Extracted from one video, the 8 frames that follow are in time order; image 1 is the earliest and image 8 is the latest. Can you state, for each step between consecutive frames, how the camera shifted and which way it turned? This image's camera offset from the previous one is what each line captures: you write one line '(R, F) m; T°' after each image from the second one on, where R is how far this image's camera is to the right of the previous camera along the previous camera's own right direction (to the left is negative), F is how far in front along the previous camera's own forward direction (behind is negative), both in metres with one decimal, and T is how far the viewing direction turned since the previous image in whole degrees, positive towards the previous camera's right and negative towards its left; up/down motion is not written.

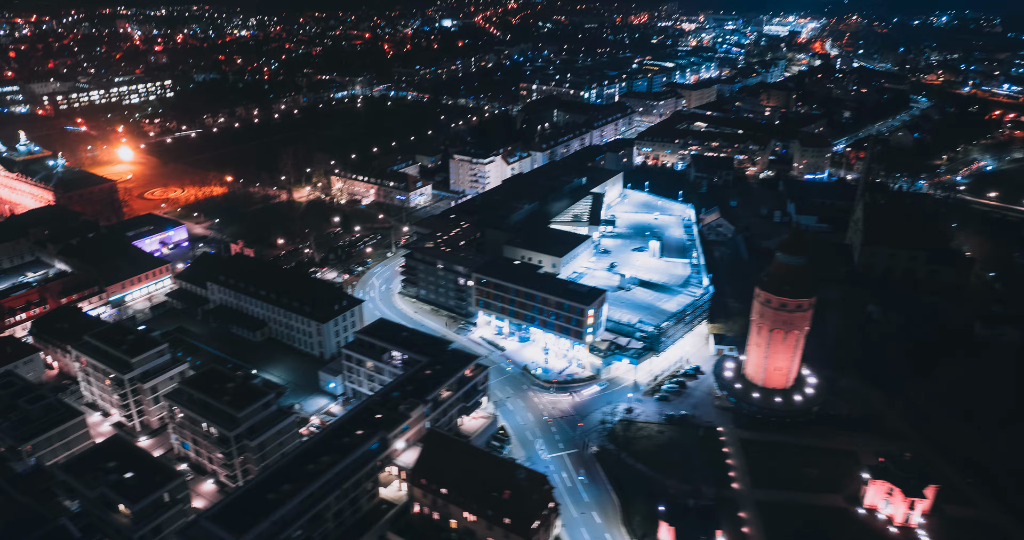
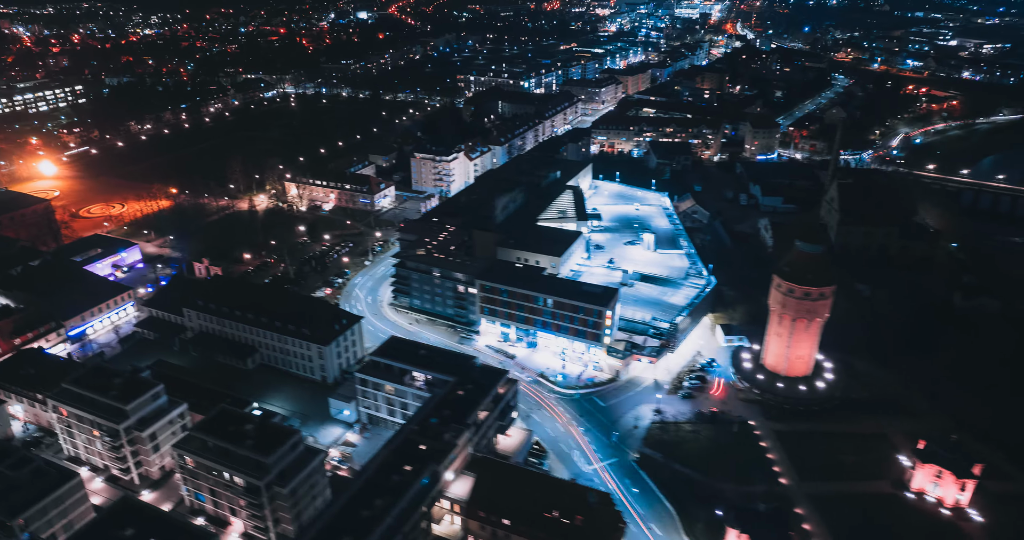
(-4.3, +1.7) m; +7°
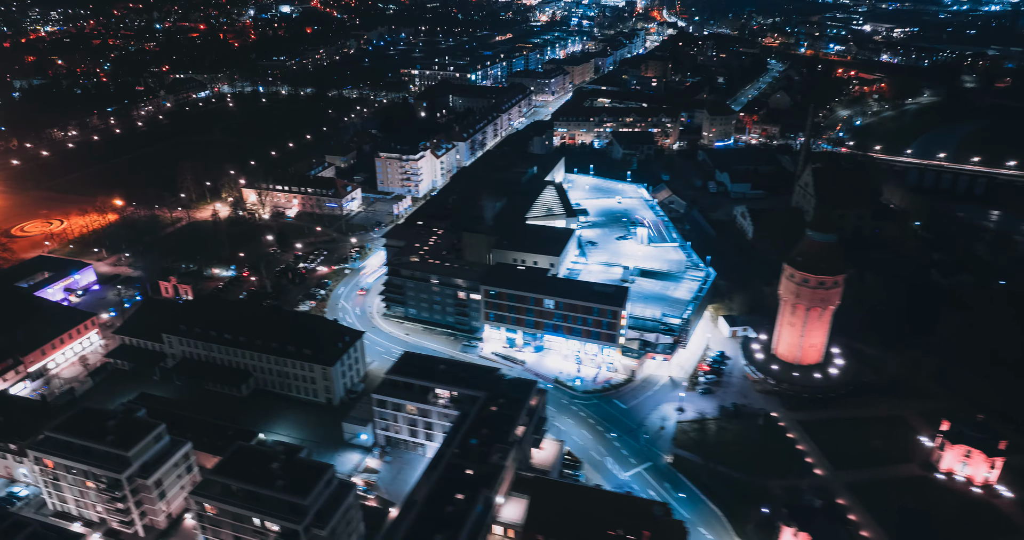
(-3.6, +1.4) m; +6°
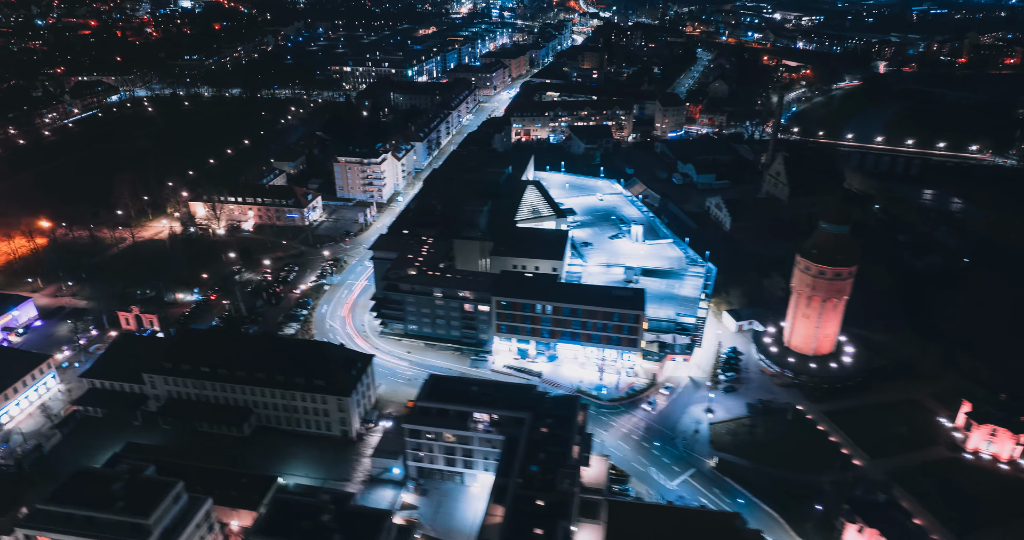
(-4.3, +1.8) m; +7°
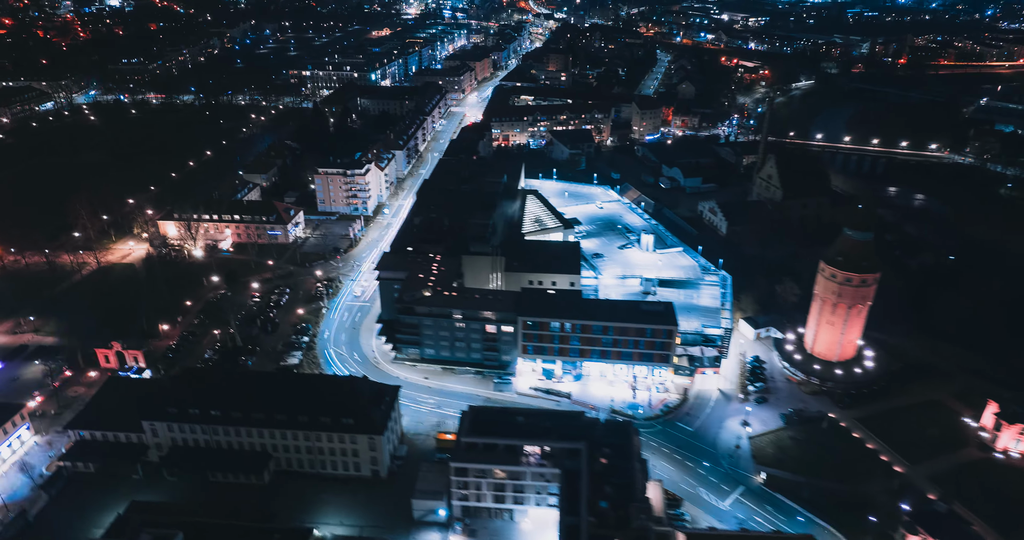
(-3.5, +1.5) m; +5°
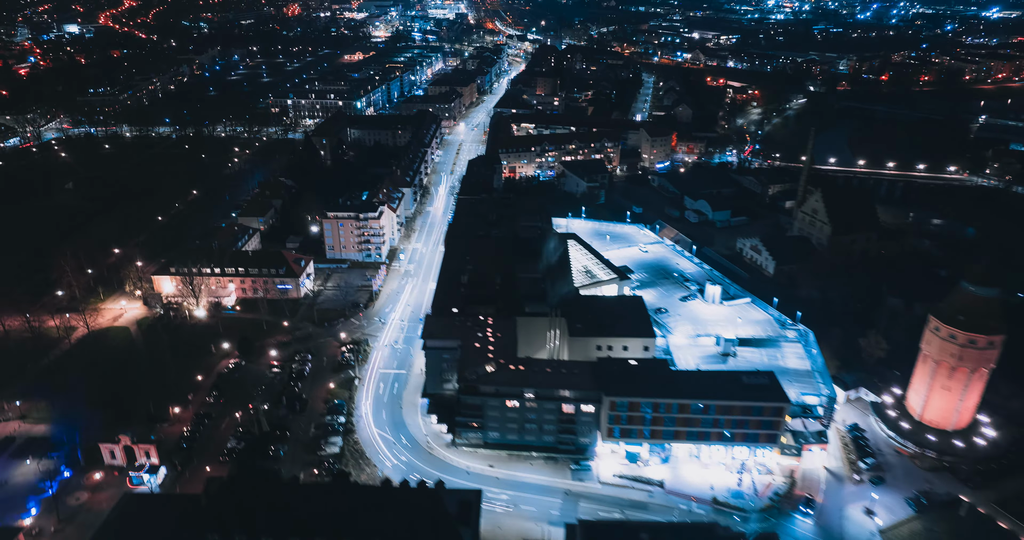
(-4.7, +4.2) m; +3°
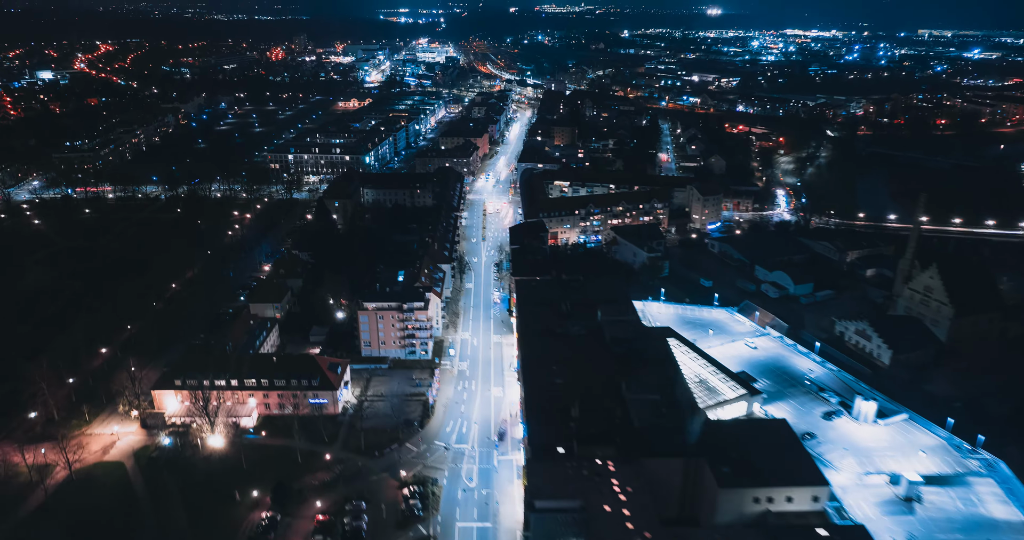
(-5.2, +6.9) m; +2°
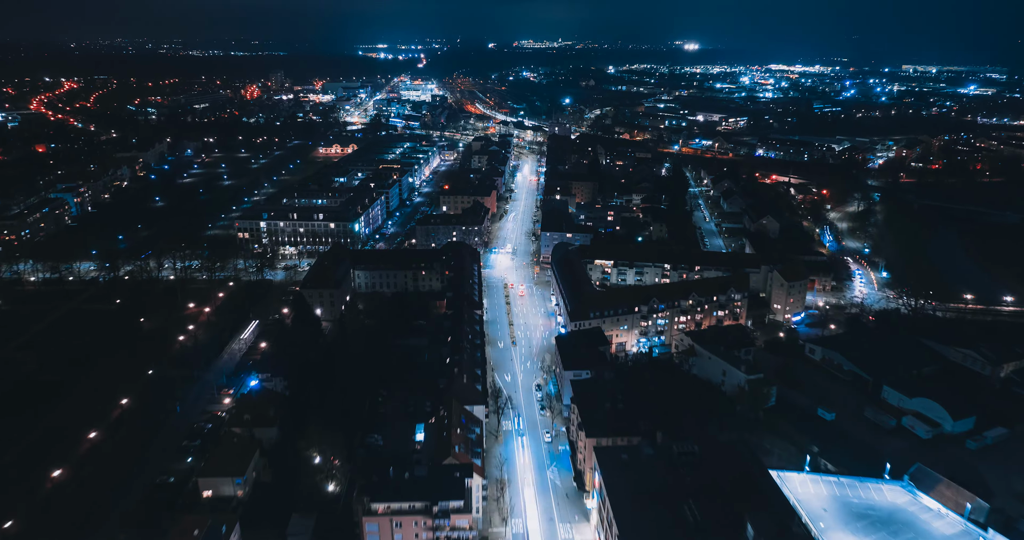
(-3.8, +12.7) m; +2°
